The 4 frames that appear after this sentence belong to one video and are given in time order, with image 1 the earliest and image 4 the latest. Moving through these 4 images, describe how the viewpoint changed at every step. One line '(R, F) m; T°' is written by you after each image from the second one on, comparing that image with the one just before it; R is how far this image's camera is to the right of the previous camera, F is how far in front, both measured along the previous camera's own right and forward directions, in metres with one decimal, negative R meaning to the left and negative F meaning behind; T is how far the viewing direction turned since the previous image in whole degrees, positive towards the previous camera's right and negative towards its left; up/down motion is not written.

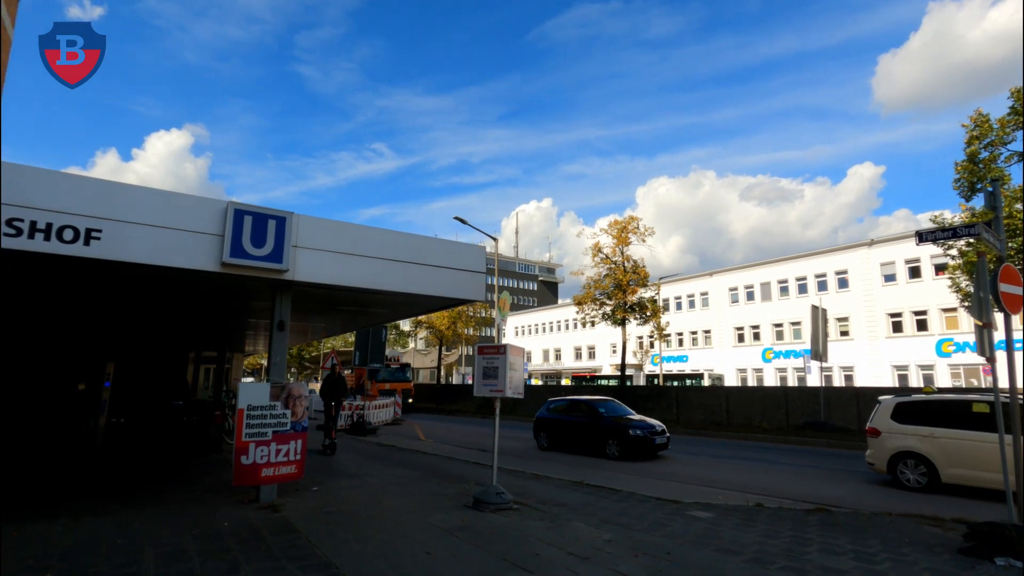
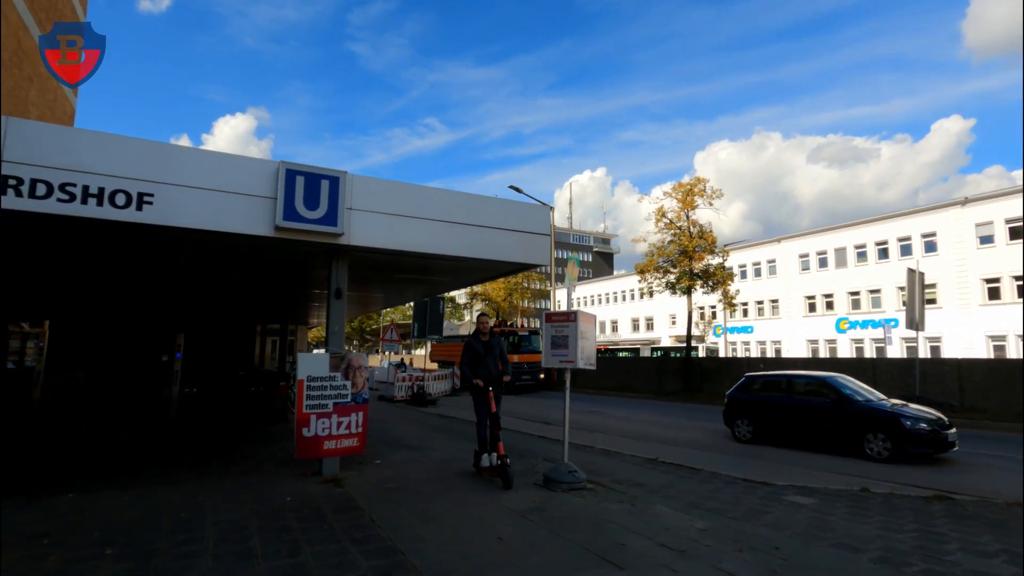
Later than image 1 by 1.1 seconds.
(-0.2, +0.7) m; -6°
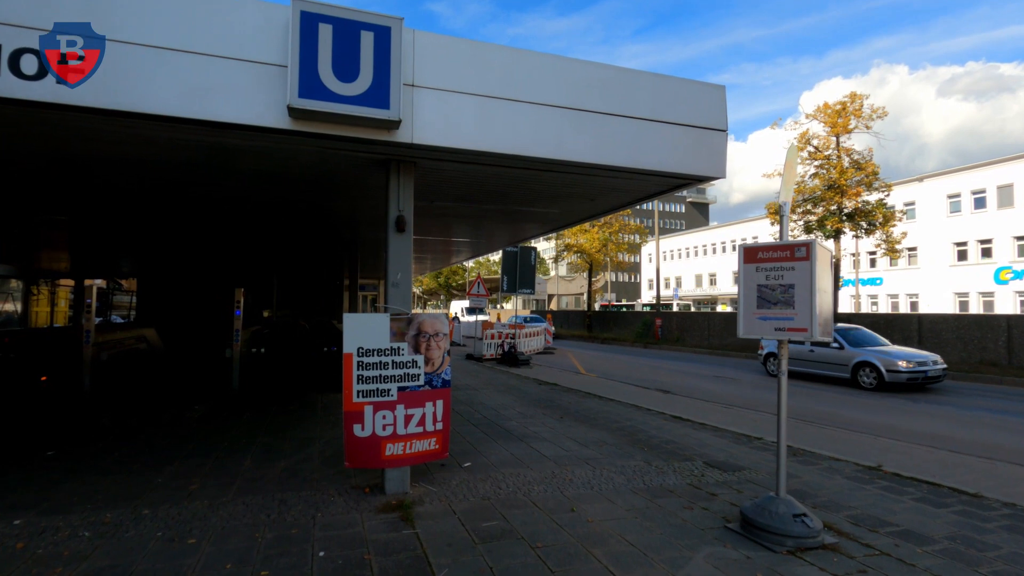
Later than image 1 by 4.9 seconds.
(-0.7, +3.1) m; -9°
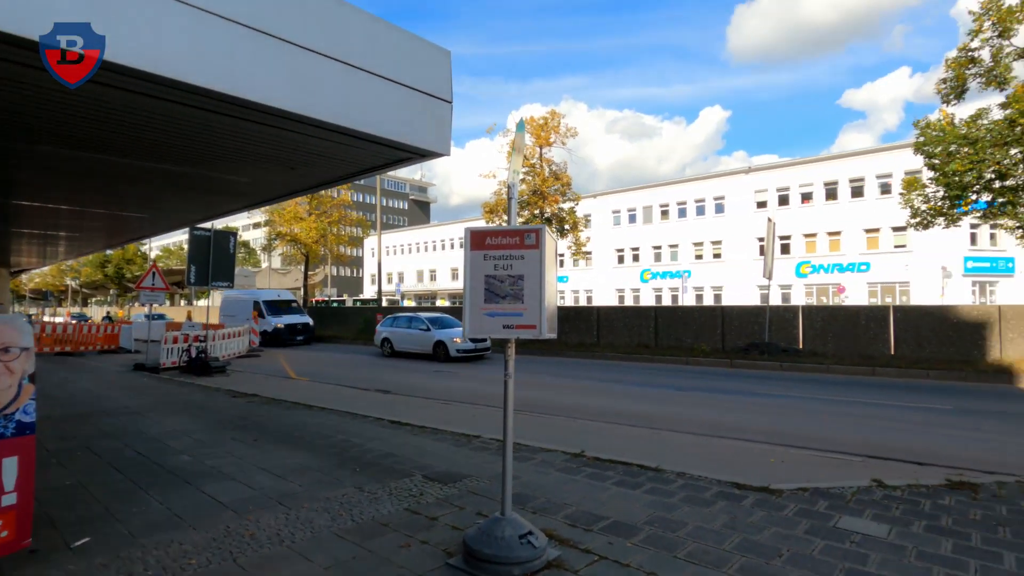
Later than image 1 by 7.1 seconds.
(+0.4, +1.0) m; +29°
